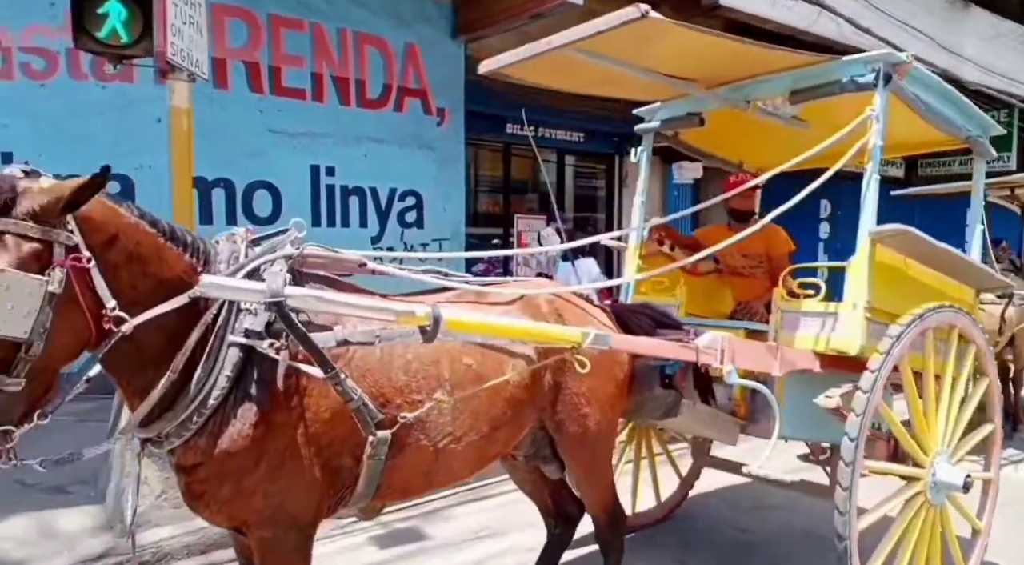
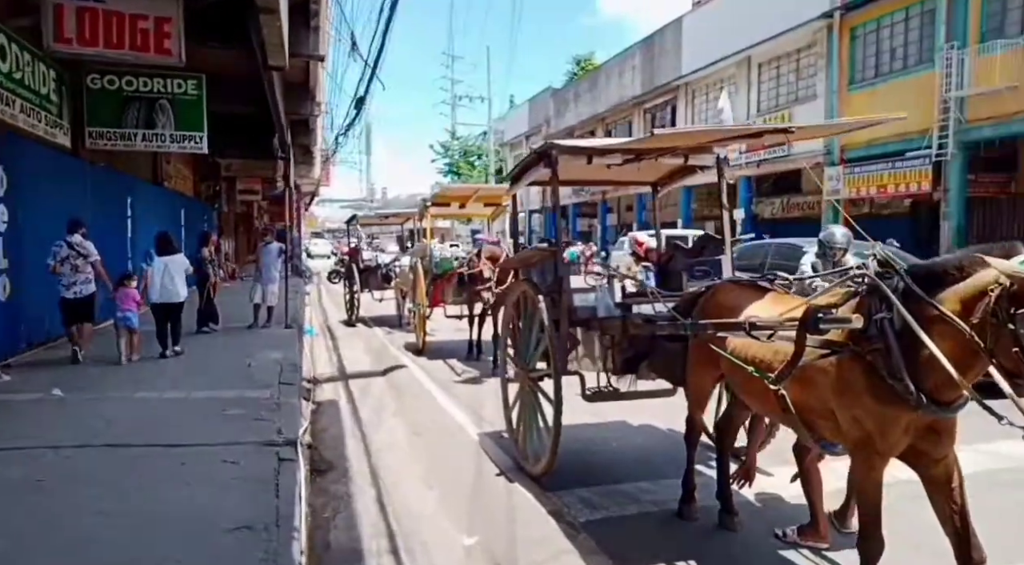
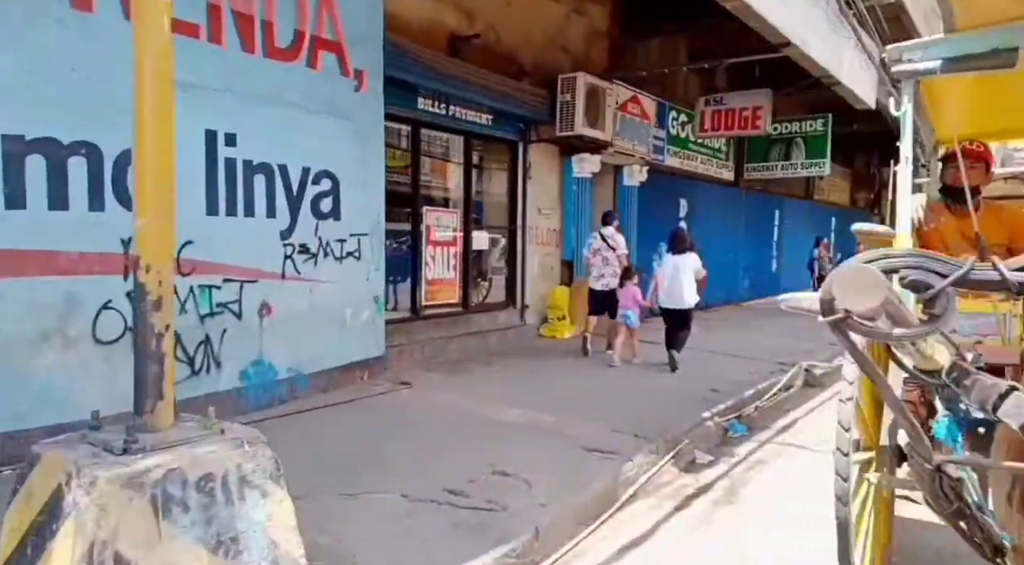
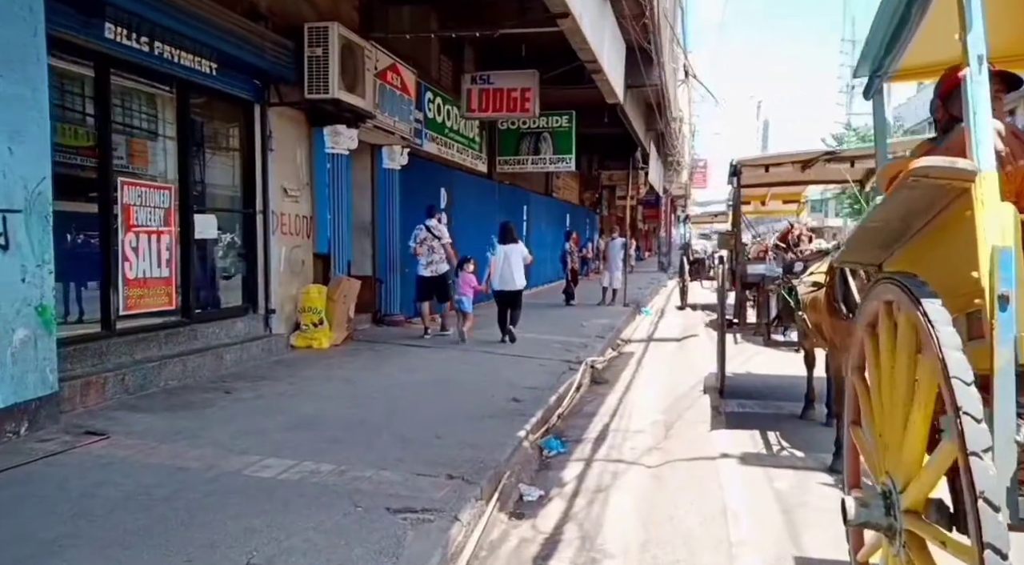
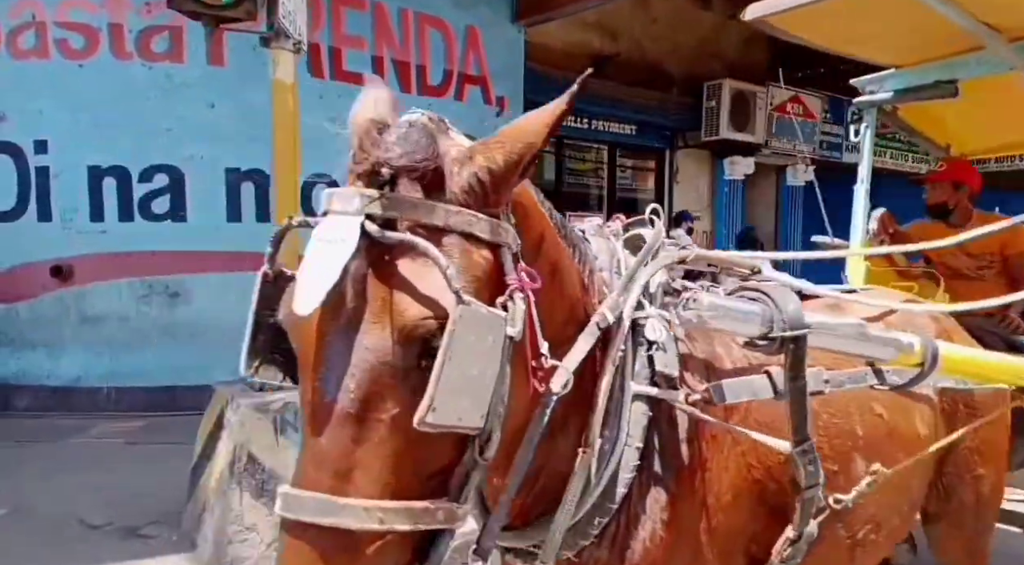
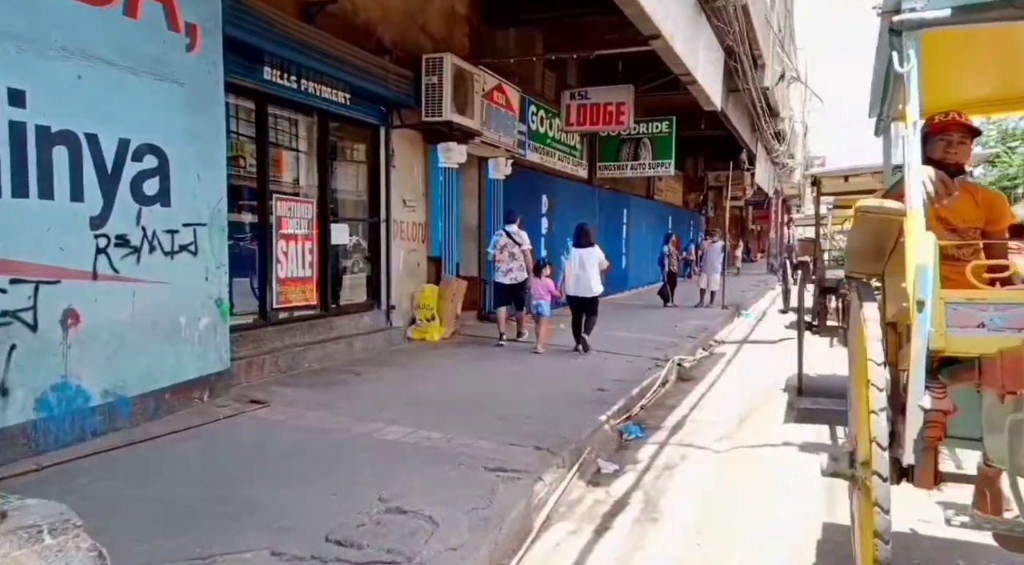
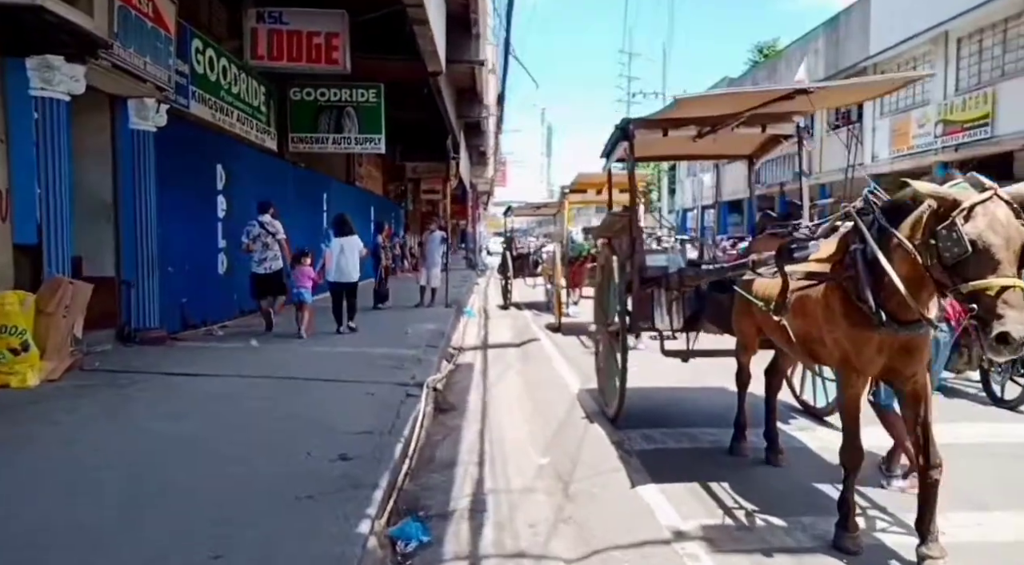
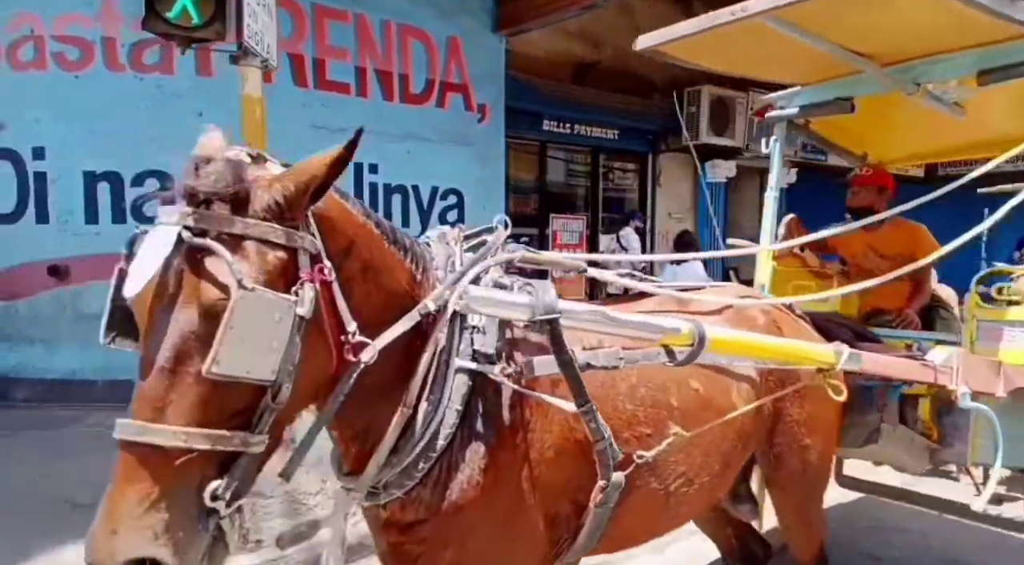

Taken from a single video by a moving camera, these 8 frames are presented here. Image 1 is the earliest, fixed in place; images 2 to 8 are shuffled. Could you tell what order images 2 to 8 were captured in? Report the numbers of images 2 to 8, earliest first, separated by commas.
8, 5, 3, 6, 4, 7, 2
